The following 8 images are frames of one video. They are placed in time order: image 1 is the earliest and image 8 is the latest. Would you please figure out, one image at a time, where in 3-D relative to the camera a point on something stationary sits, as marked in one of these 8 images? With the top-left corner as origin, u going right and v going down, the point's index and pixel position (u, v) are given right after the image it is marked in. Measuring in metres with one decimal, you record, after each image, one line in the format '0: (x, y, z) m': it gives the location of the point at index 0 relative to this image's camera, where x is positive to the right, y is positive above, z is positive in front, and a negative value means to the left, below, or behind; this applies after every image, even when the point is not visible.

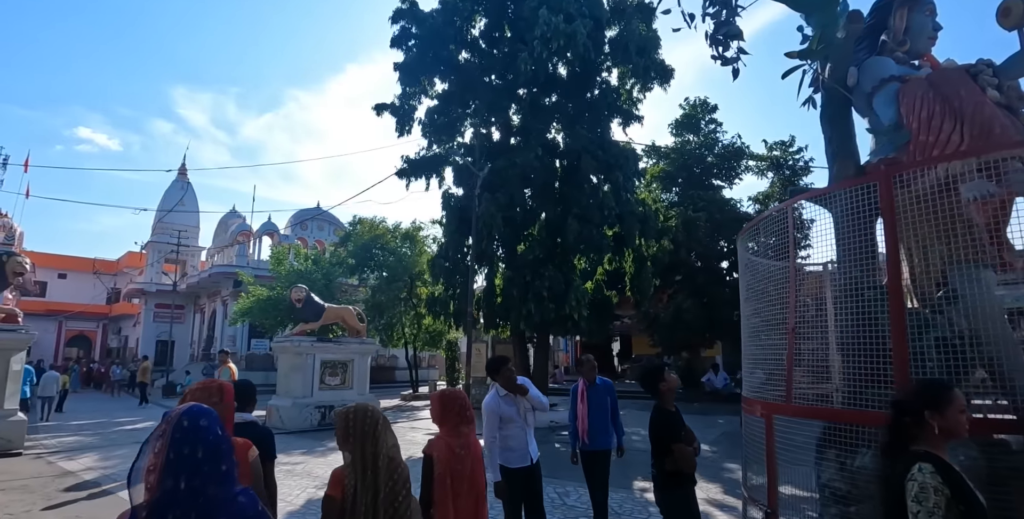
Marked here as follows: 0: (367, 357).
0: (-3.6, -2.4, +12.7) m
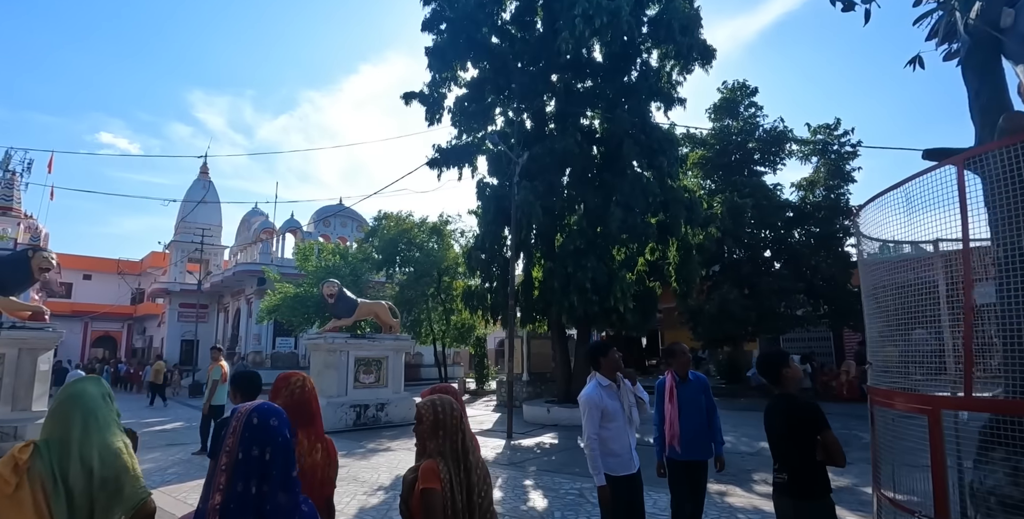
0: (-2.6, -2.2, +12.1) m
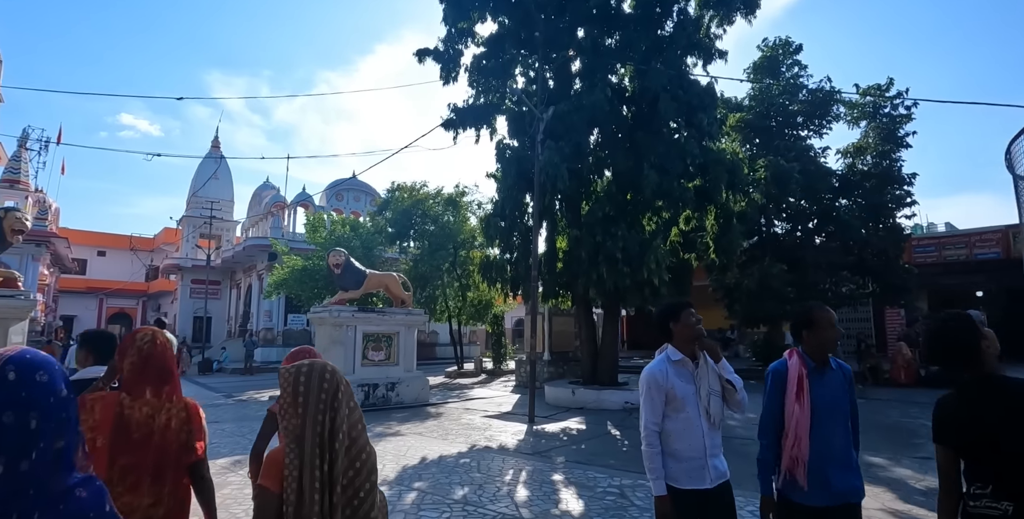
0: (-2.1, -1.5, +11.2) m
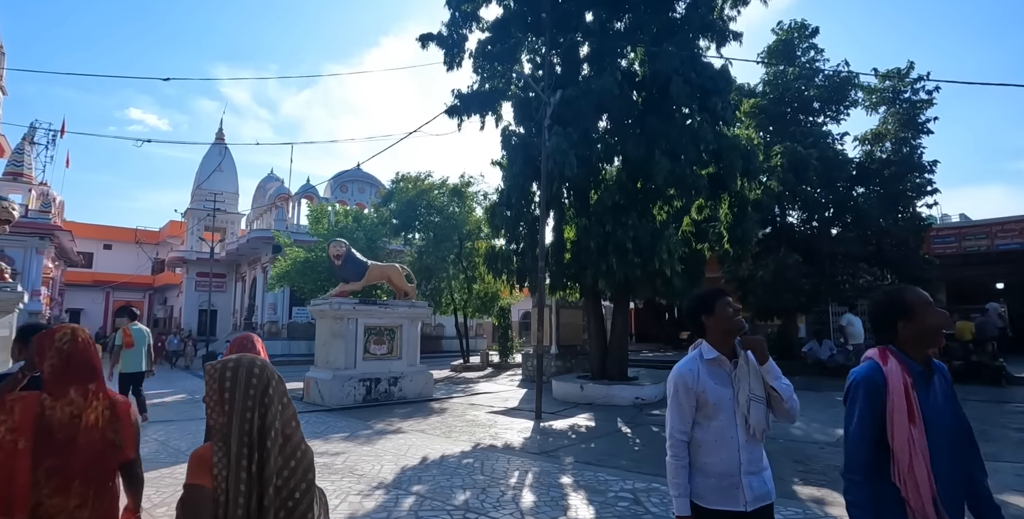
0: (-2.0, -1.3, +10.8) m
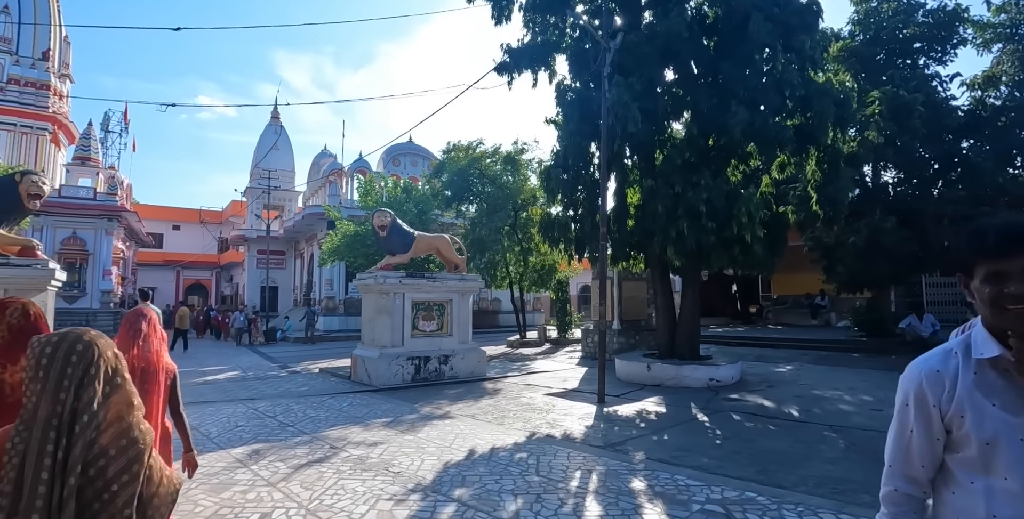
0: (-0.9, -0.7, +10.1) m
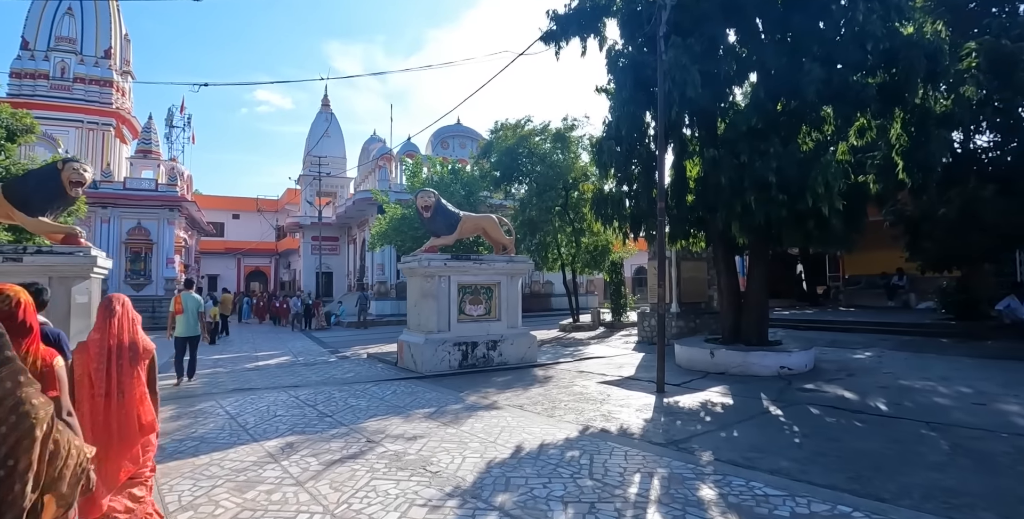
0: (0.0, -0.4, +9.7) m
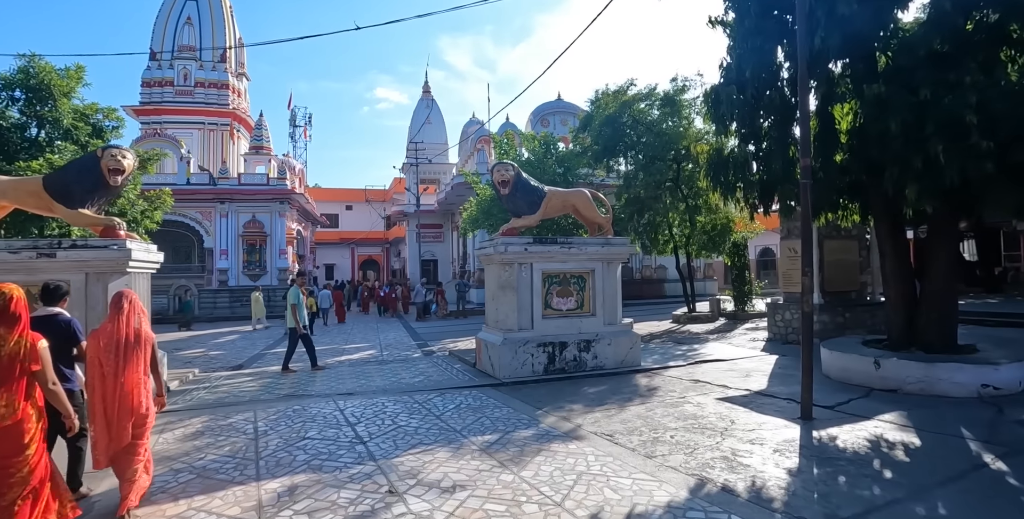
0: (+1.6, -0.1, +8.1) m
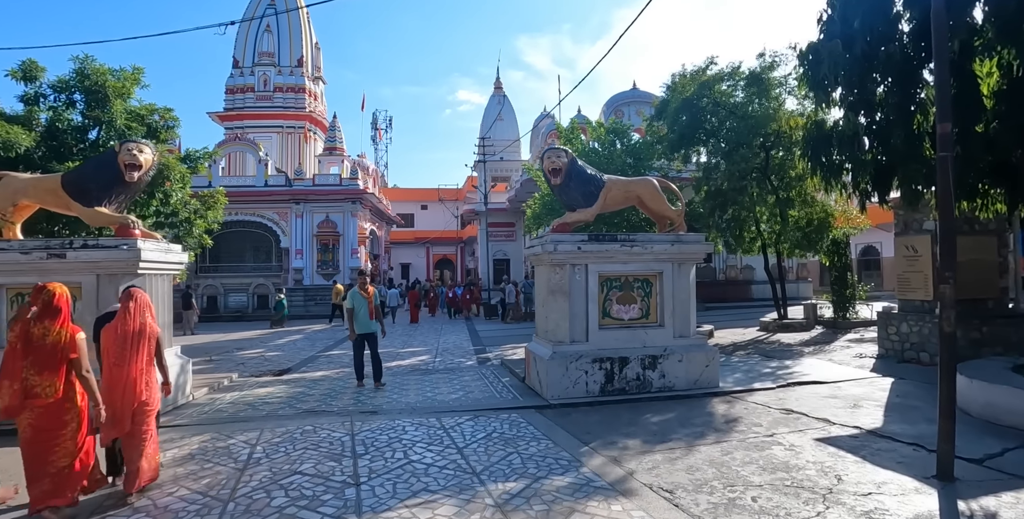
0: (+2.3, -0.1, +6.9) m
